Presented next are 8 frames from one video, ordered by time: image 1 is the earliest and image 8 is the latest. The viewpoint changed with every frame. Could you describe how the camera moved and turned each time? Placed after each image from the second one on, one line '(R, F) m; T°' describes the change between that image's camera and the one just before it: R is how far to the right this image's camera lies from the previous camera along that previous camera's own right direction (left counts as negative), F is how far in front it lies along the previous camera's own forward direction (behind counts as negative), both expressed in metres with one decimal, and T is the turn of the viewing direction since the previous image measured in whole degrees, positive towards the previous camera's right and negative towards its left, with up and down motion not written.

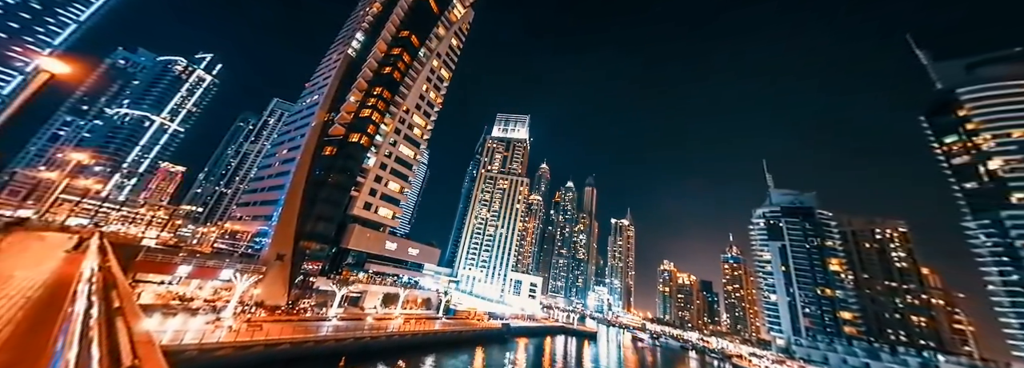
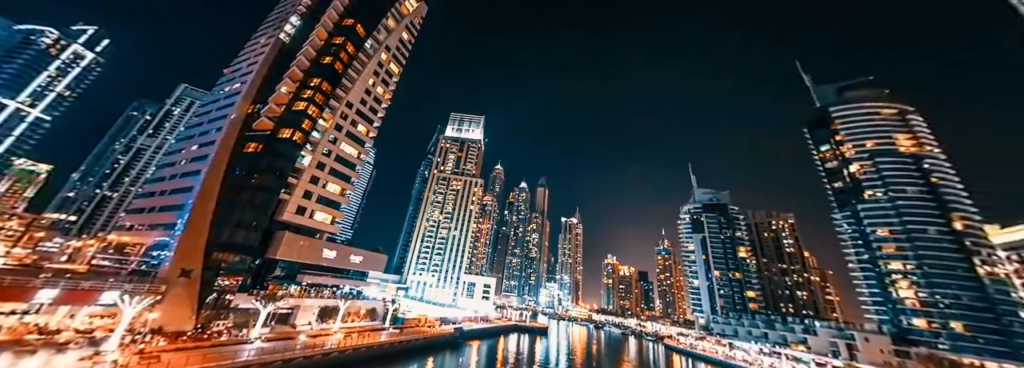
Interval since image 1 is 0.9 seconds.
(+0.4, +0.1) m; +10°
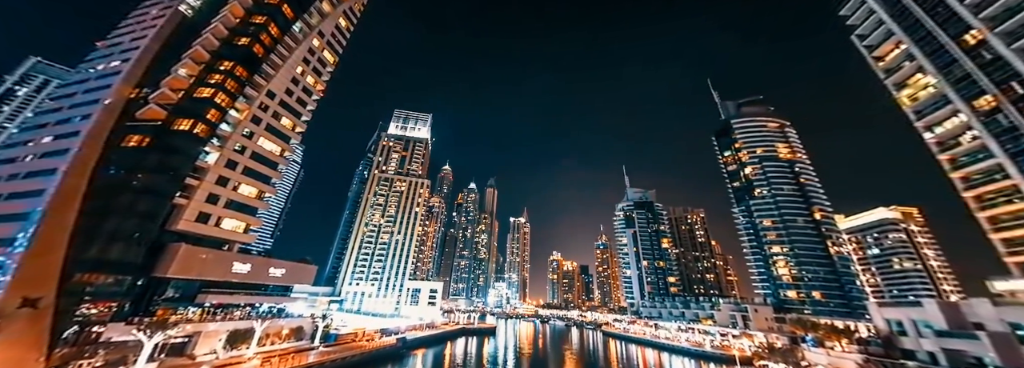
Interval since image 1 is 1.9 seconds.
(+0.7, -0.1) m; +11°
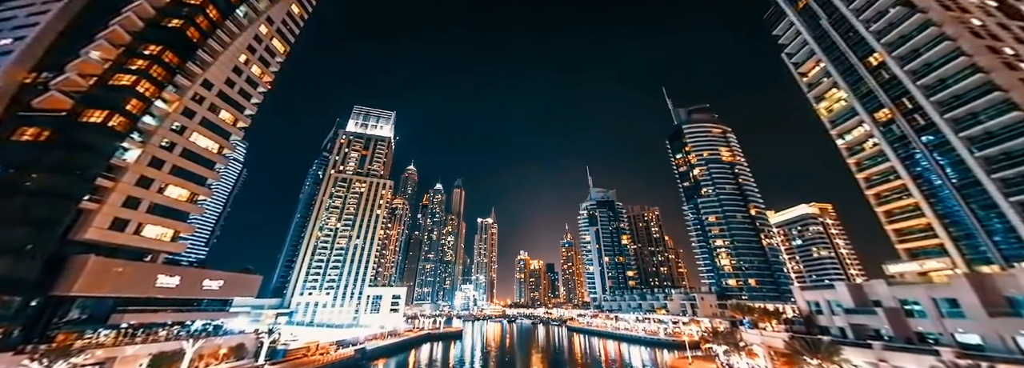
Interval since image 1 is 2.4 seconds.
(+0.5, -0.3) m; +7°
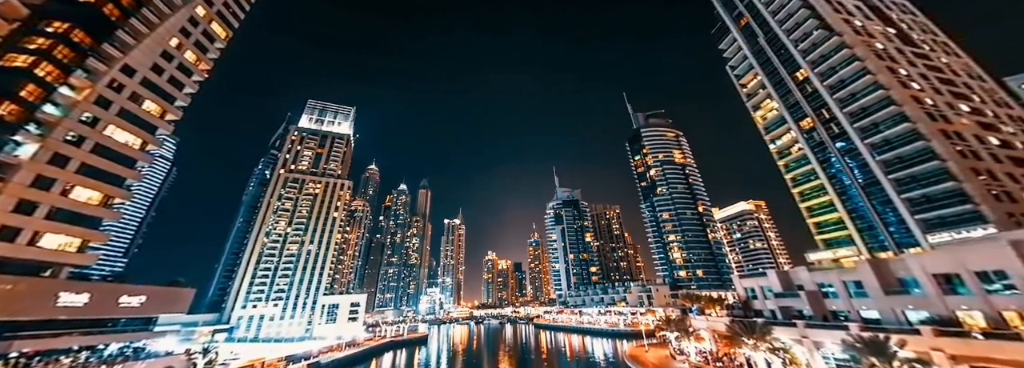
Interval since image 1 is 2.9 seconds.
(+0.5, -0.3) m; +7°
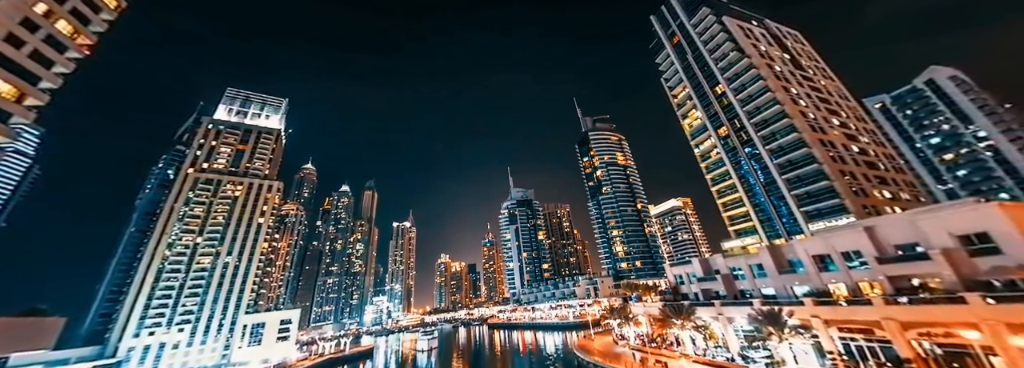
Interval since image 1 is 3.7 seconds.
(+0.8, -0.2) m; +10°
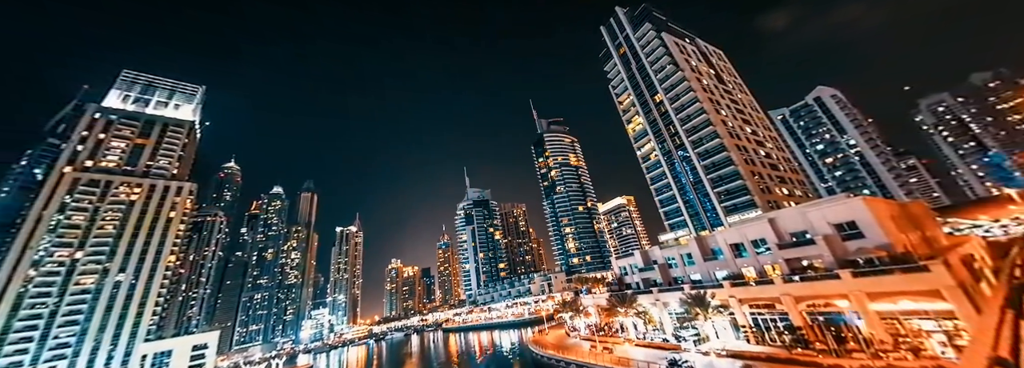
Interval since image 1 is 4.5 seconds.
(+0.8, +0.1) m; +9°
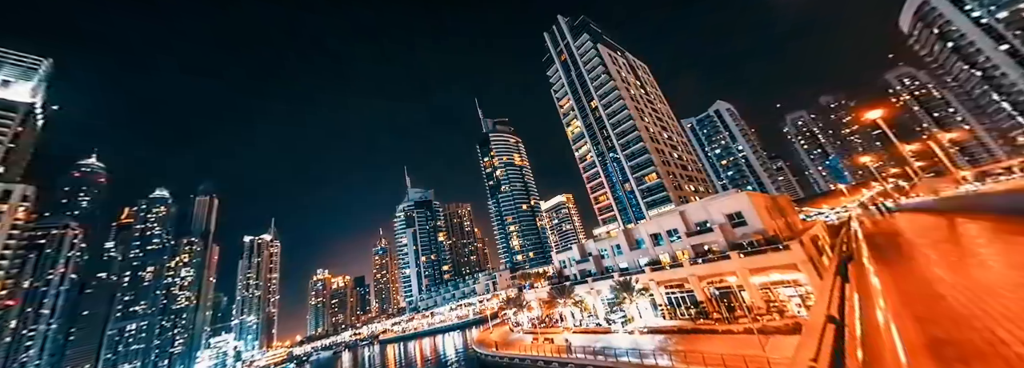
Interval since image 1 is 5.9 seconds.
(+0.1, -1.7) m; +12°
